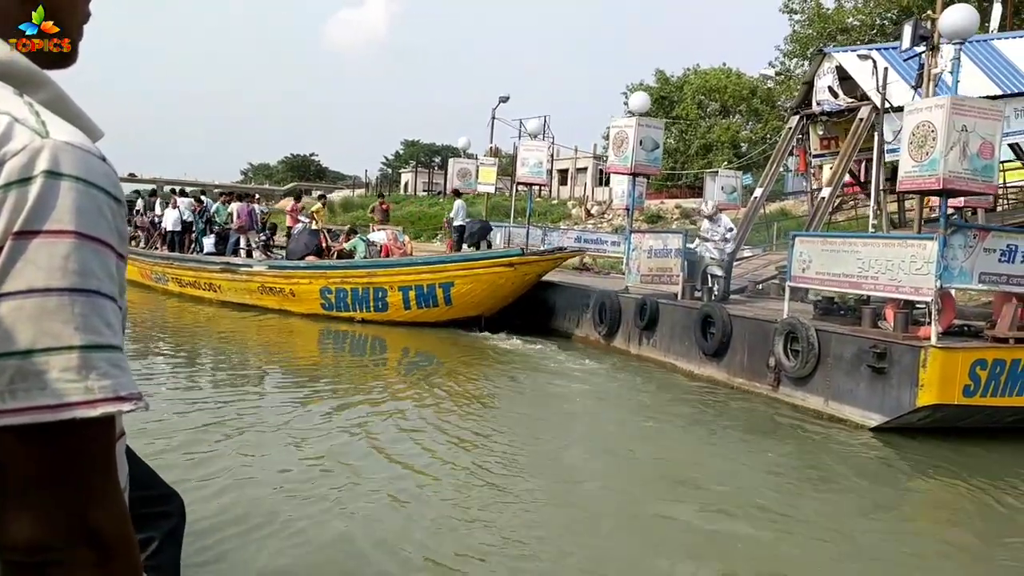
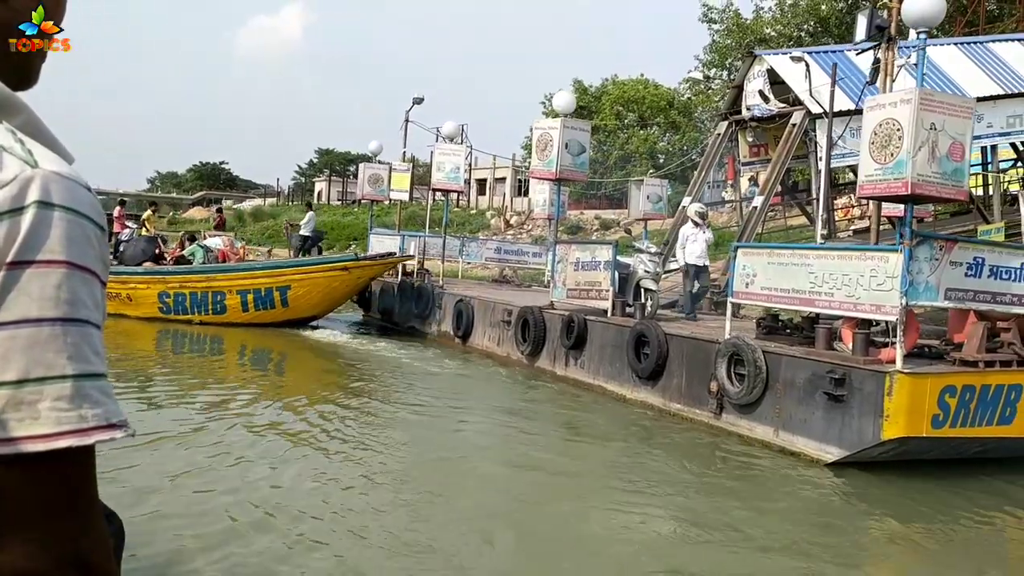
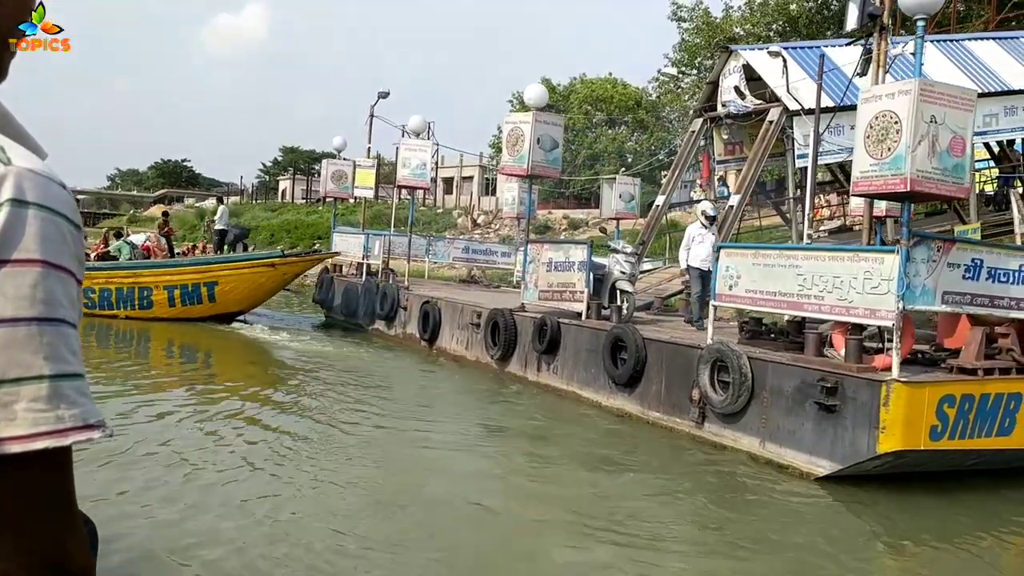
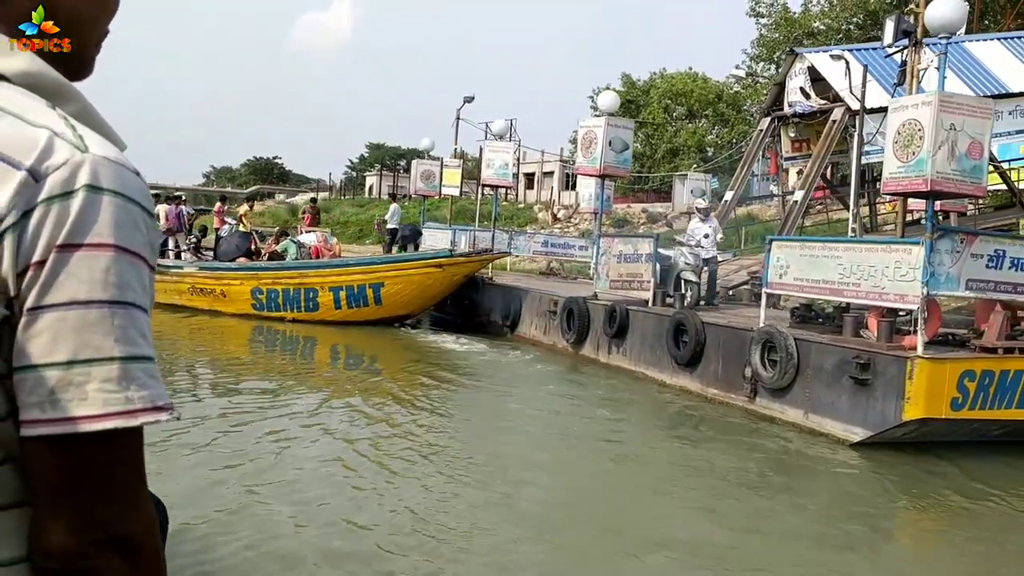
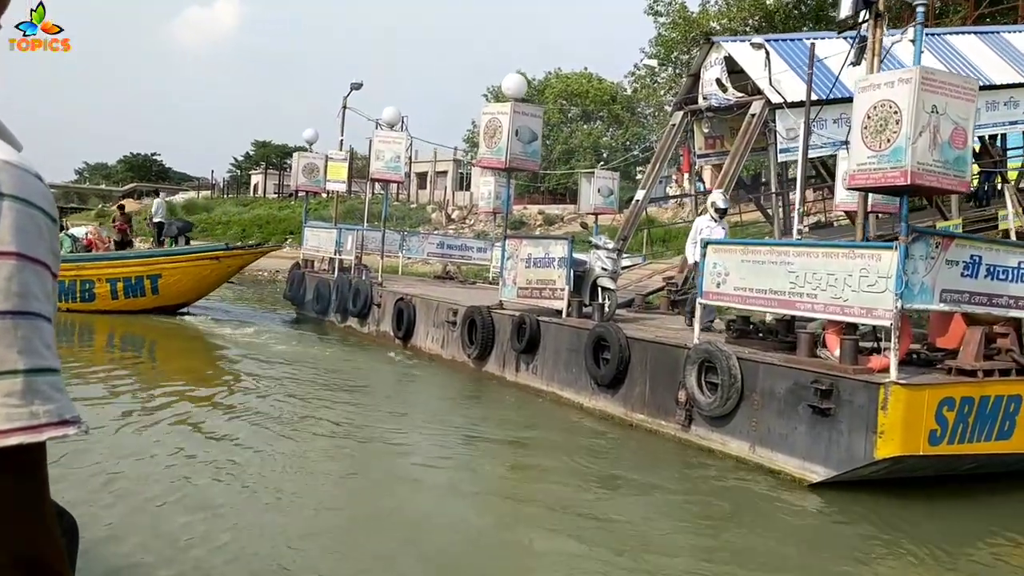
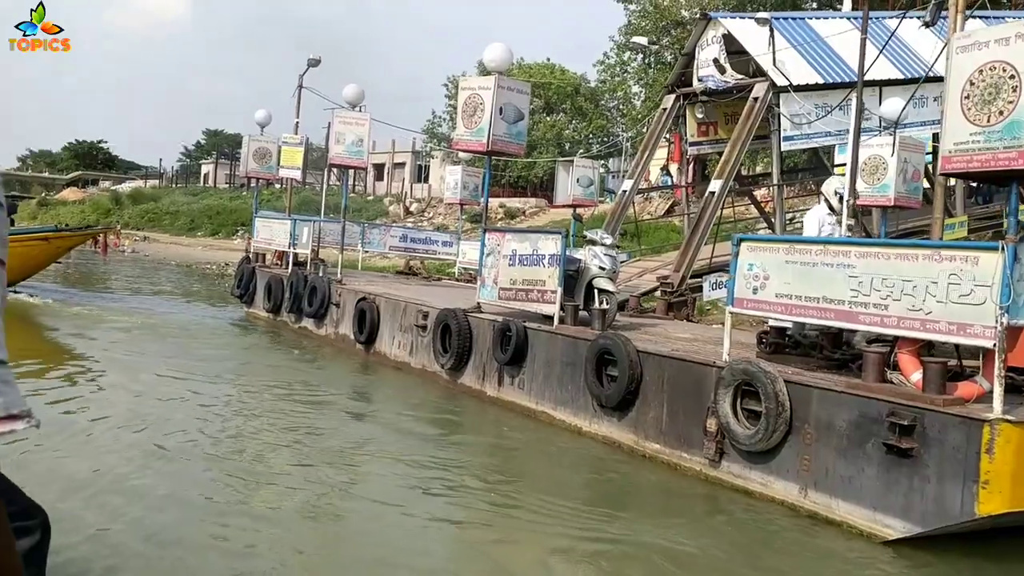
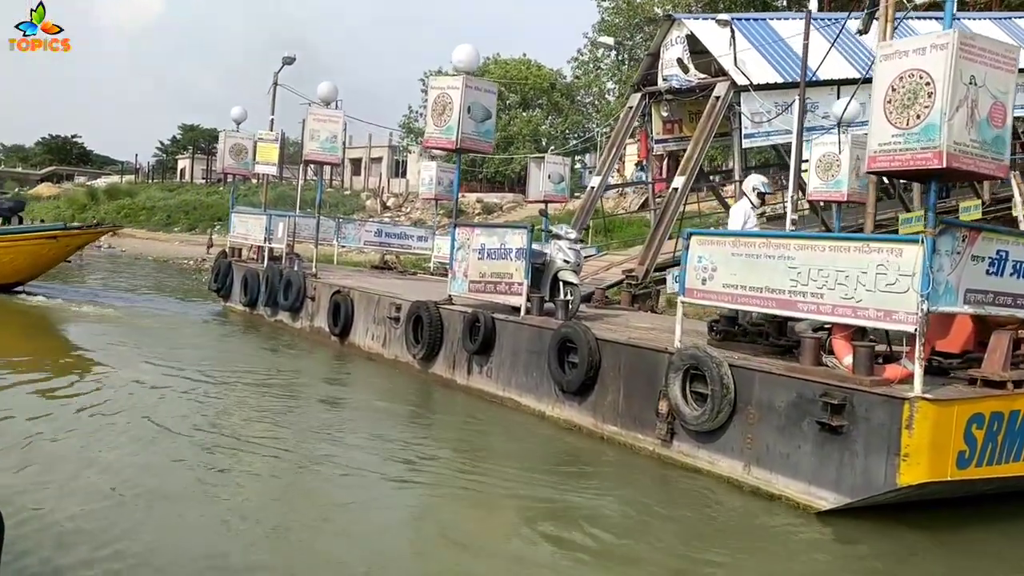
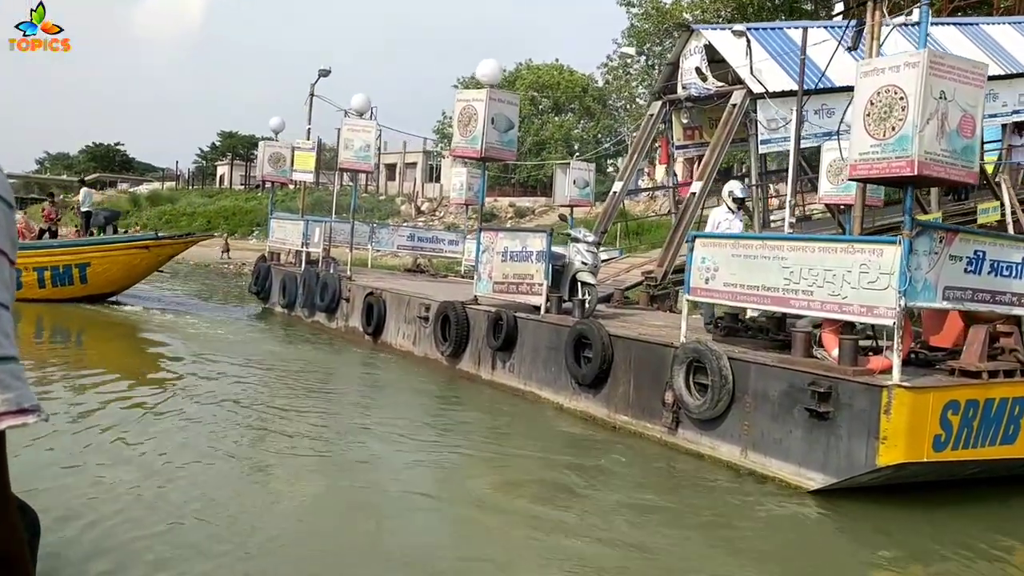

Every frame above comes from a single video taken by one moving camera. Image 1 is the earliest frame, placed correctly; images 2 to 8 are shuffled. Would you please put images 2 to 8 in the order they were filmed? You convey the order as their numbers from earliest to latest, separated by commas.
4, 2, 3, 5, 8, 7, 6
